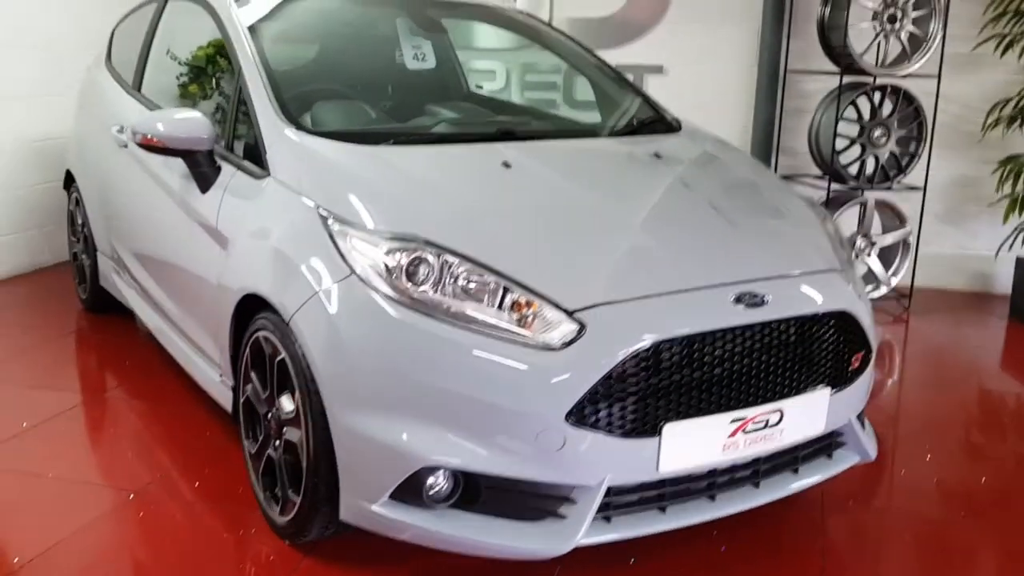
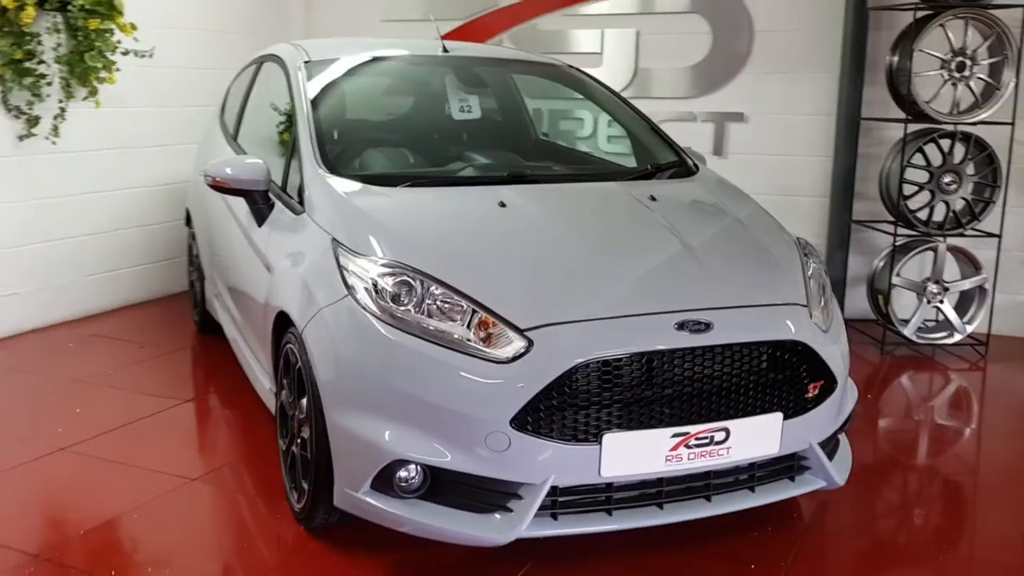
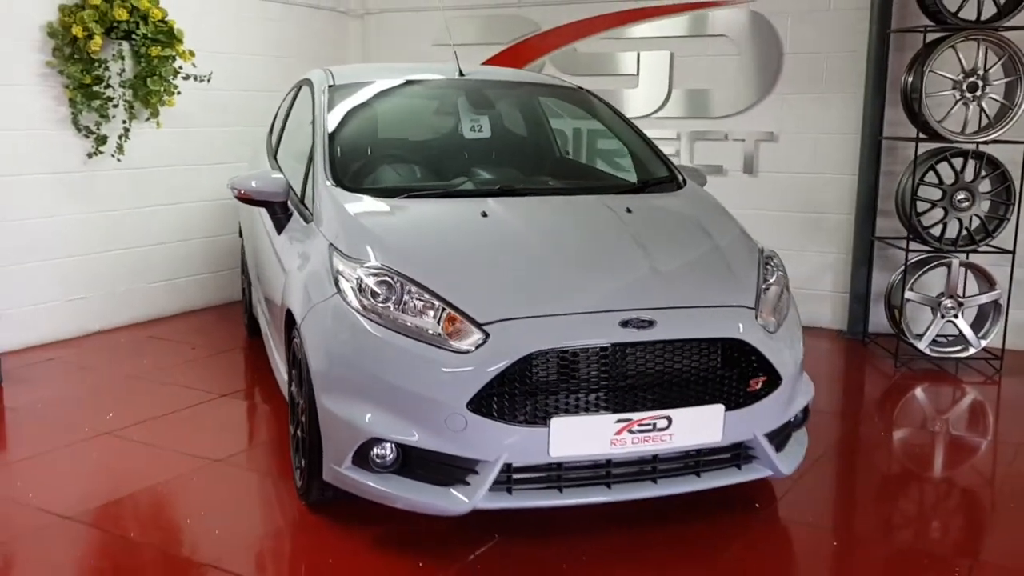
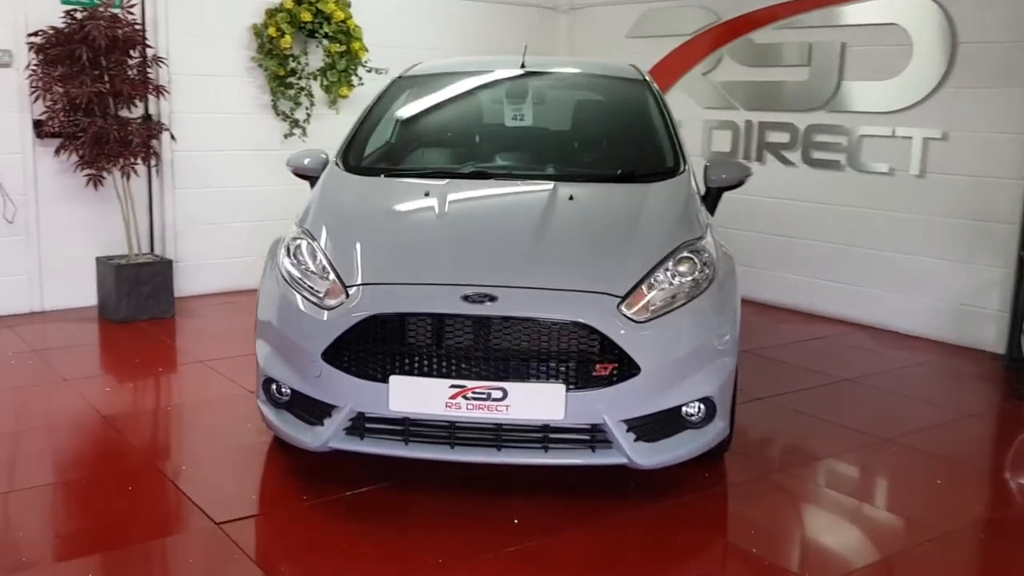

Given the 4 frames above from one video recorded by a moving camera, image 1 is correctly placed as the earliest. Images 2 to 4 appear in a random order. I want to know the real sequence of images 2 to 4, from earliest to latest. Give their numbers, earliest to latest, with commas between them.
2, 3, 4
